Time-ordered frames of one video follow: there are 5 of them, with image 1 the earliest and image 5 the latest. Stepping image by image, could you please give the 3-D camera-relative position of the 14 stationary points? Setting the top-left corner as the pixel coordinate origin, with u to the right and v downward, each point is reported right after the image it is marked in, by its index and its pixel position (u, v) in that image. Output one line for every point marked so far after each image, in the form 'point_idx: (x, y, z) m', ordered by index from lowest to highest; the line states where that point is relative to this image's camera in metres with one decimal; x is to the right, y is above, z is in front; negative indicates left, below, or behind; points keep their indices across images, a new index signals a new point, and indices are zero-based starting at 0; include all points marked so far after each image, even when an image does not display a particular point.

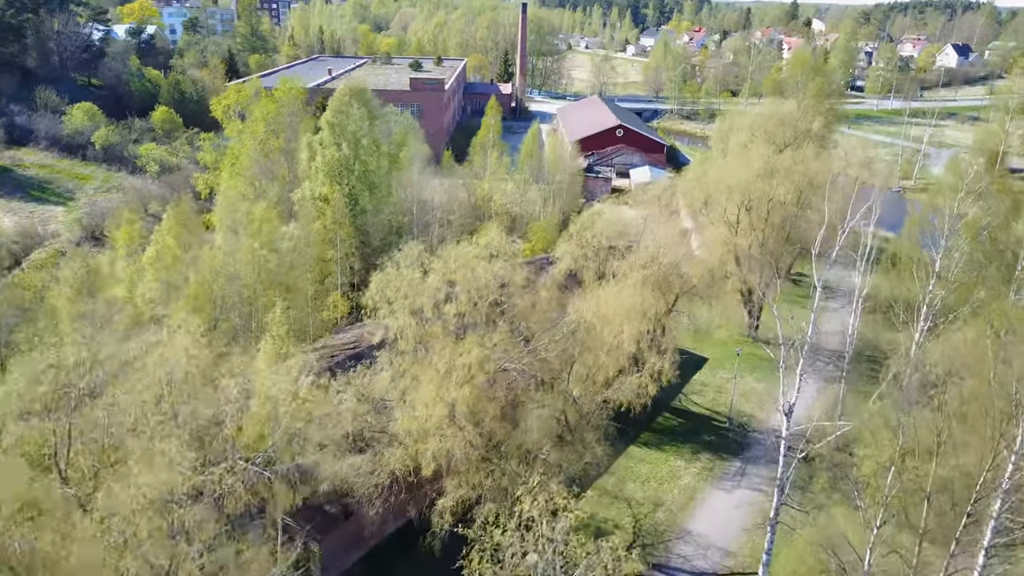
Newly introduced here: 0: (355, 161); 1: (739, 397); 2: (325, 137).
0: (-3.9, +3.1, +18.9) m
1: (+5.5, -2.6, +18.6) m
2: (-4.6, +3.6, +18.5) m
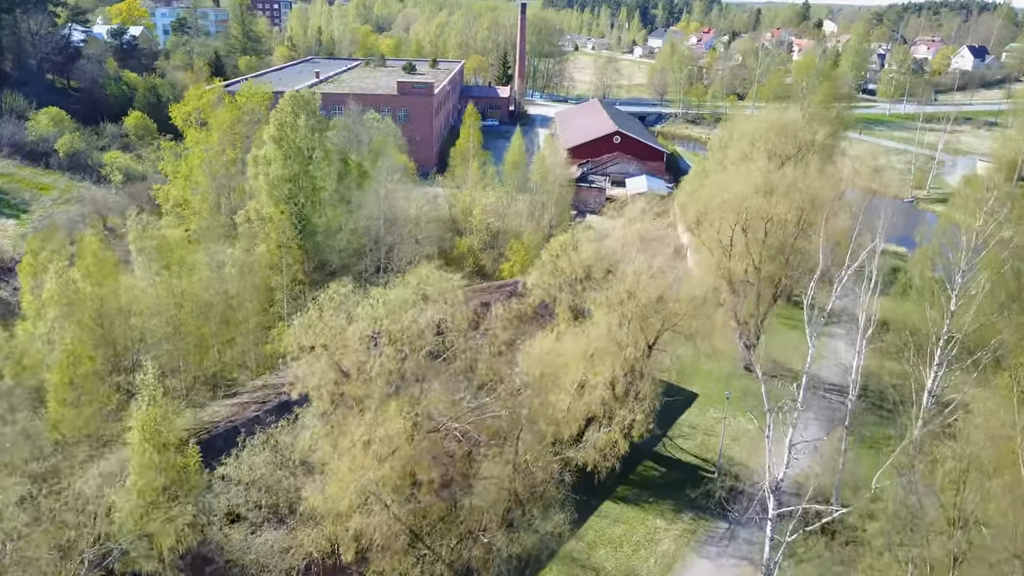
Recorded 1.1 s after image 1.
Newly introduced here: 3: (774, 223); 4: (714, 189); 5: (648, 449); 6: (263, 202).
0: (-4.7, +2.5, +17.2) m
1: (+4.8, -3.3, +16.6) m
2: (-5.3, +3.0, +16.8) m
3: (+6.3, +1.6, +18.4) m
4: (+5.1, +2.5, +19.2) m
5: (+2.9, -3.4, +16.3) m
6: (-5.5, +1.9, +16.7) m
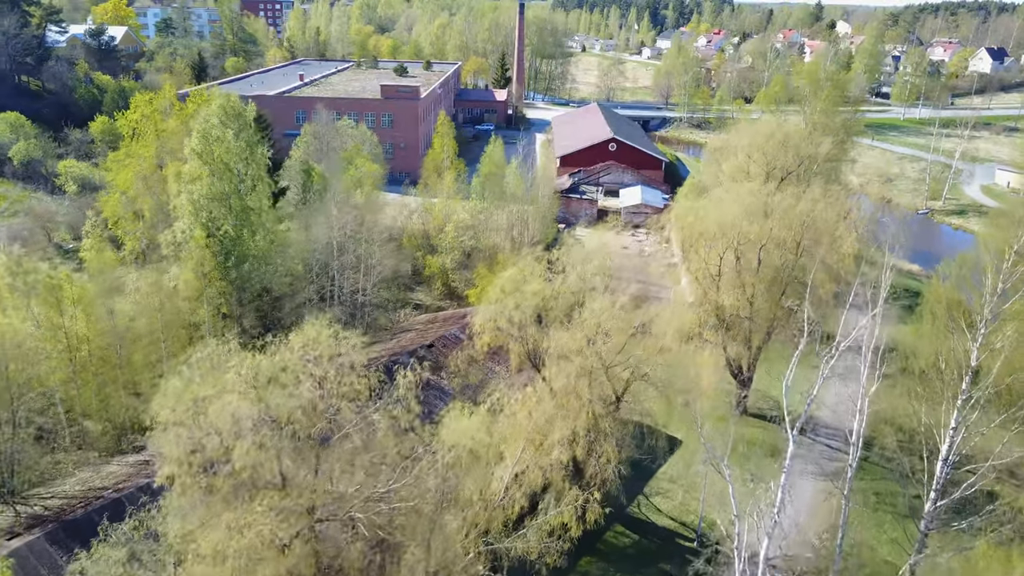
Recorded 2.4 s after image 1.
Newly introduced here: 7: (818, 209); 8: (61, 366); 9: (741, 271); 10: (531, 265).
0: (-5.5, +1.8, +15.2) m
1: (+3.9, -4.1, +14.6) m
2: (-6.2, +2.3, +14.8) m
3: (+5.5, +0.8, +16.3) m
4: (+4.3, +1.7, +17.1) m
5: (+2.0, -4.2, +14.2) m
6: (-6.3, +1.2, +14.8) m
7: (+6.9, +1.8, +17.1) m
8: (-7.2, -1.3, +12.2) m
9: (+4.9, +0.4, +16.4) m
10: (+0.3, +0.4, +14.4) m
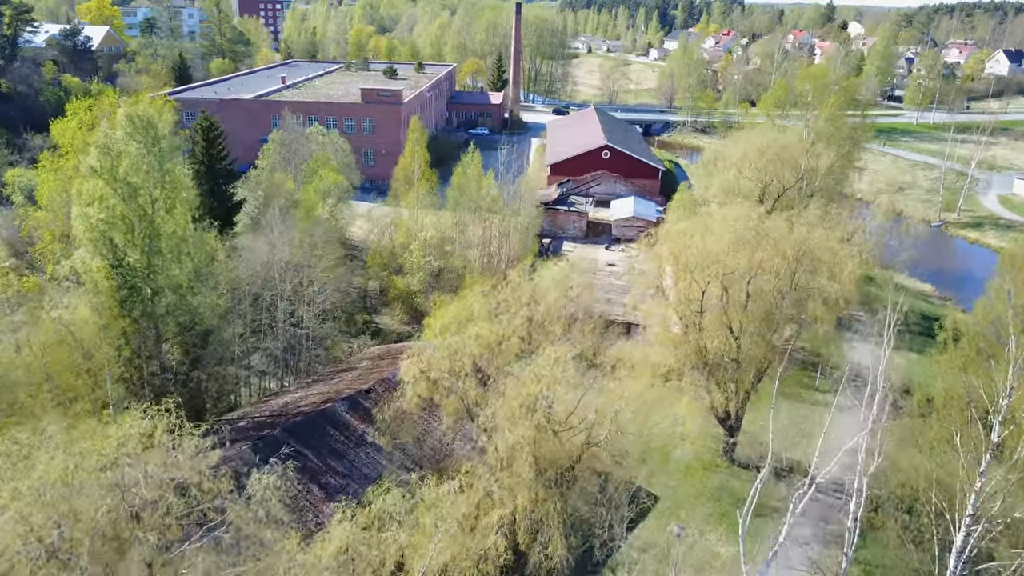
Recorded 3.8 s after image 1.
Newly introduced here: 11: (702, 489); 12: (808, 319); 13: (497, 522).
0: (-6.4, +1.2, +13.4) m
1: (+2.9, -4.7, +12.6) m
2: (-7.0, +1.7, +13.0) m
3: (+4.6, +0.1, +14.2) m
4: (+3.4, +1.0, +15.1) m
5: (+1.1, -4.8, +12.3) m
6: (-7.2, +0.6, +12.9) m
7: (+6.0, +1.1, +15.0) m
8: (-8.2, -1.9, +10.3) m
9: (+4.0, -0.3, +14.4) m
10: (-0.6, -0.2, +12.5) m
11: (+3.7, -3.8, +15.0) m
12: (+5.9, -0.6, +15.1) m
13: (-0.2, -3.0, +9.6) m
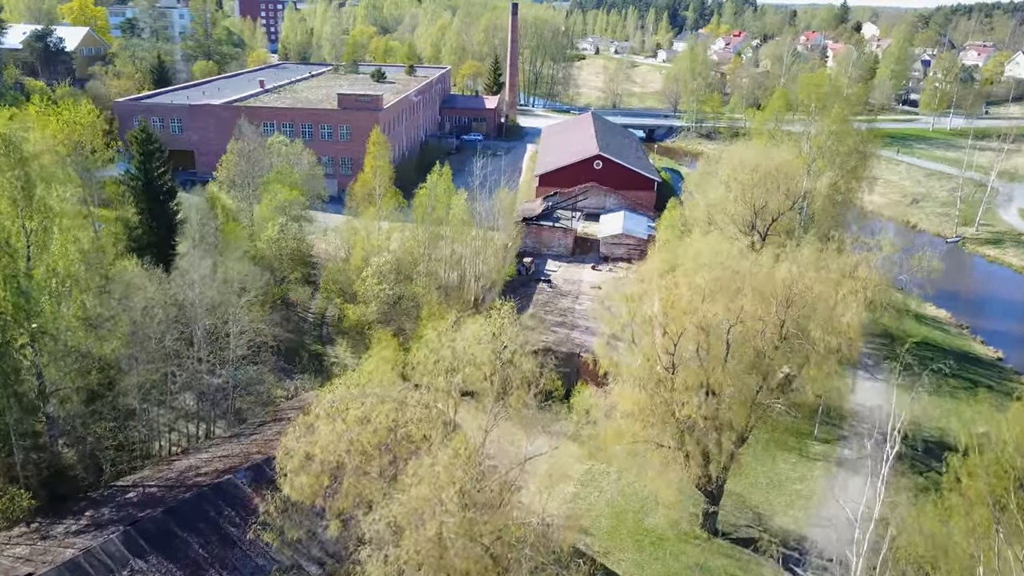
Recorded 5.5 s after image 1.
0: (-7.4, +0.5, +11.4) m
1: (+1.9, -5.5, +10.4) m
2: (-8.0, +1.0, +11.0) m
3: (+3.6, -0.7, +12.1) m
4: (+2.5, +0.3, +13.0) m
5: (+0.1, -5.6, +10.2) m
6: (-8.2, -0.1, +11.0) m
7: (+5.1, +0.3, +12.9) m
8: (-9.2, -2.6, +8.4) m
9: (+3.1, -1.1, +12.3) m
10: (-1.6, -1.0, +10.4) m
11: (+2.7, -4.6, +12.8) m
12: (+4.9, -1.4, +12.9) m
13: (-1.3, -3.7, +7.6) m
